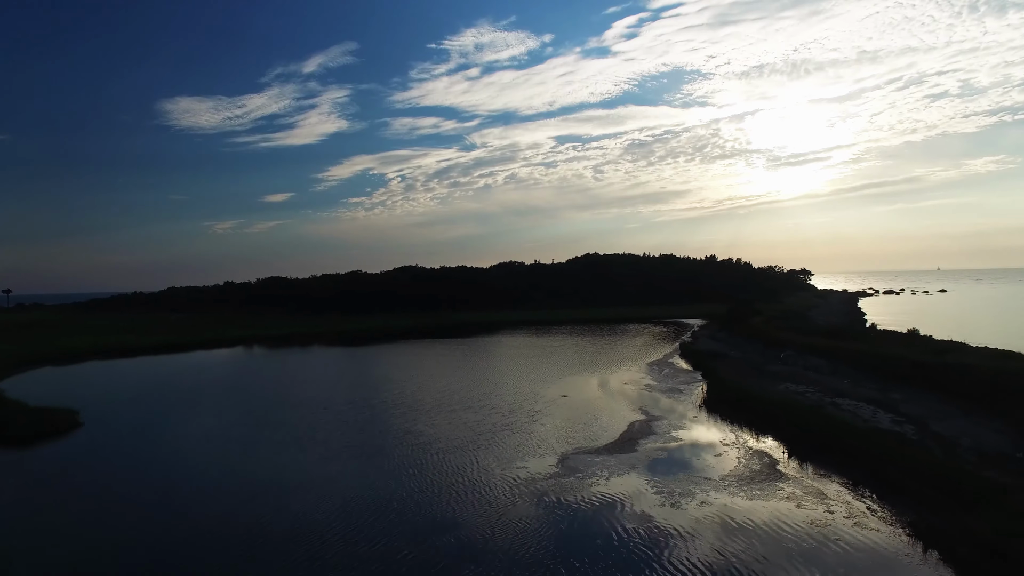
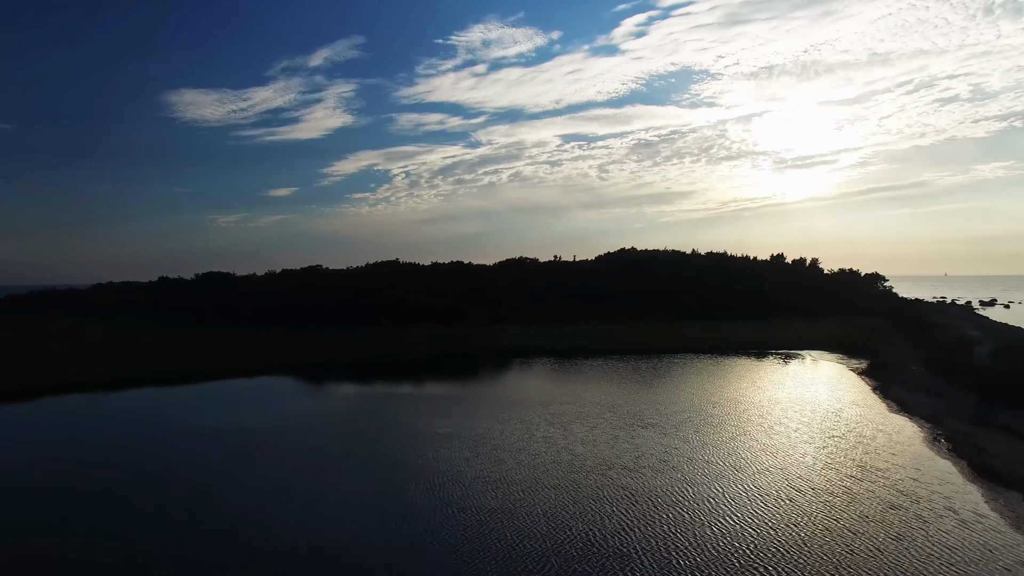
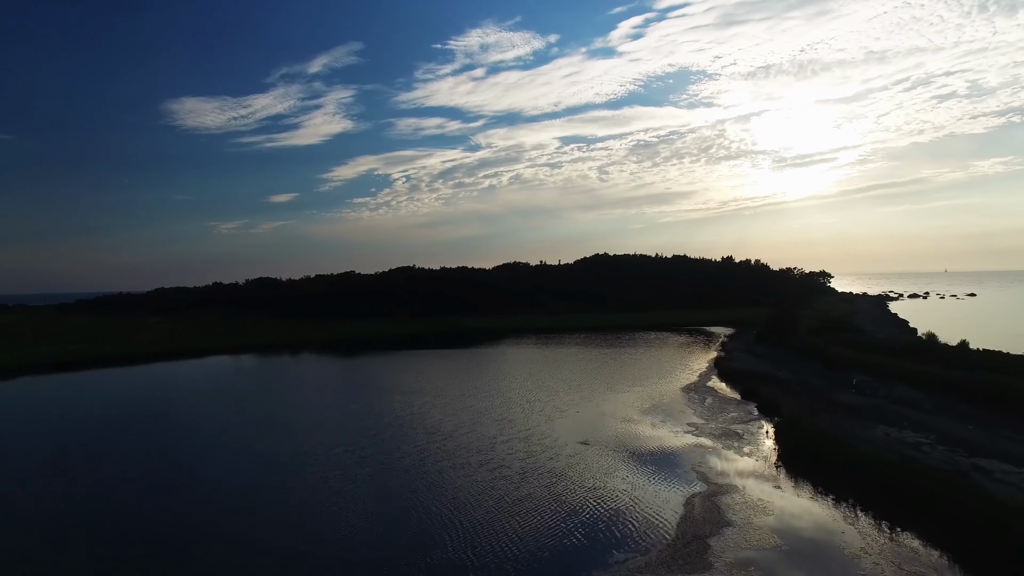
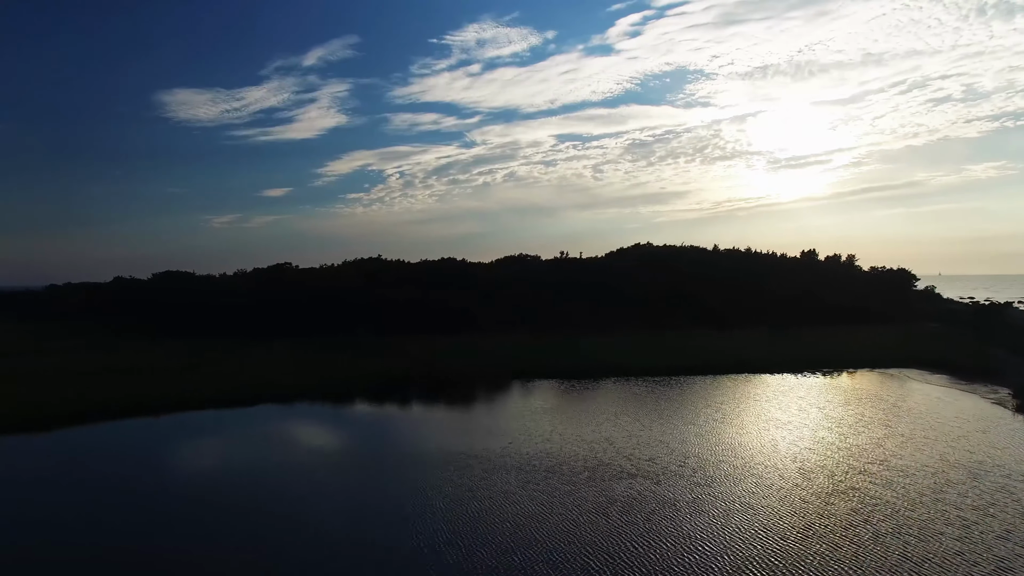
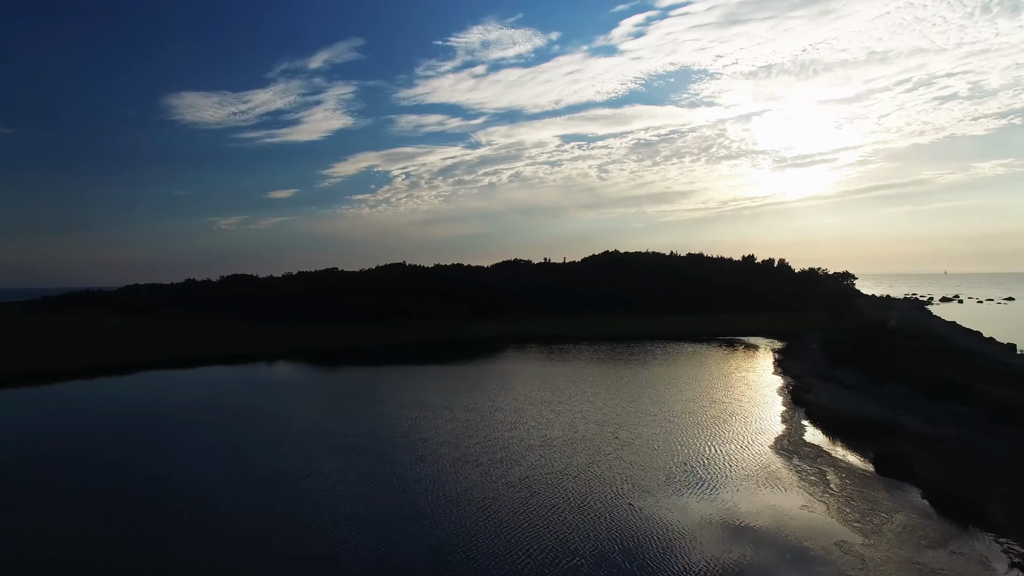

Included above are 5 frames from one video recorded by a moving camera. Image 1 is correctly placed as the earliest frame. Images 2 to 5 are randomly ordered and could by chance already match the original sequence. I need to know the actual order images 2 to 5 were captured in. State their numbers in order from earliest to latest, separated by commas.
3, 5, 2, 4
